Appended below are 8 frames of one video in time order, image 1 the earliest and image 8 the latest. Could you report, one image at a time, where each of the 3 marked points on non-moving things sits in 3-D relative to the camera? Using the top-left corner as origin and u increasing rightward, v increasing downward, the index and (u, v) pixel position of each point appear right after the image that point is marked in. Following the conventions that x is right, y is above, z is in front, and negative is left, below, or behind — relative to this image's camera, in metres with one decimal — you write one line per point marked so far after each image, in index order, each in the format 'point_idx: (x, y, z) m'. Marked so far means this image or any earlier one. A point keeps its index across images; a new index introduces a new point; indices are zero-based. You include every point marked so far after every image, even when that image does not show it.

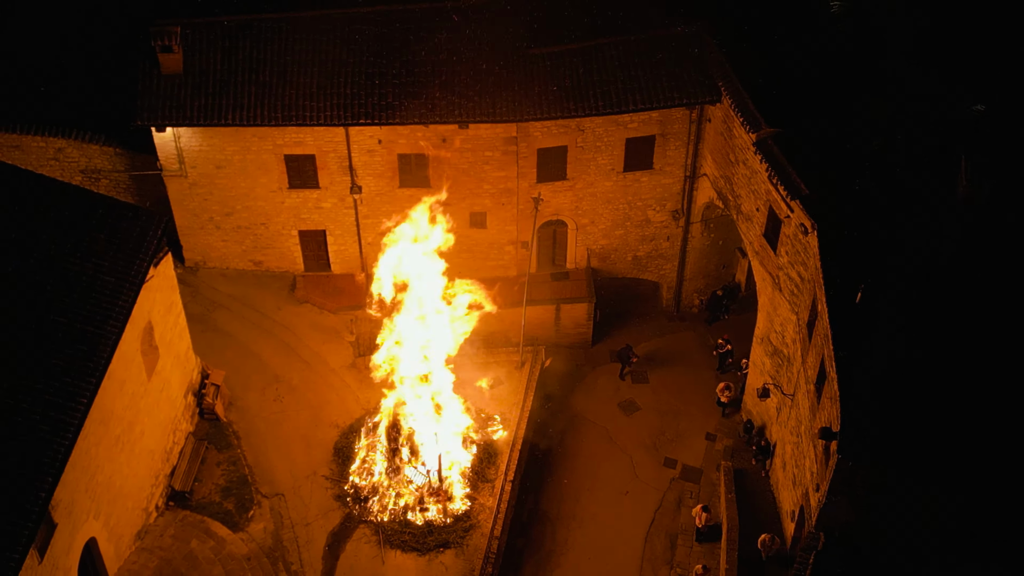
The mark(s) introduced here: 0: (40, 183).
0: (-9.0, +1.9, +19.2) m
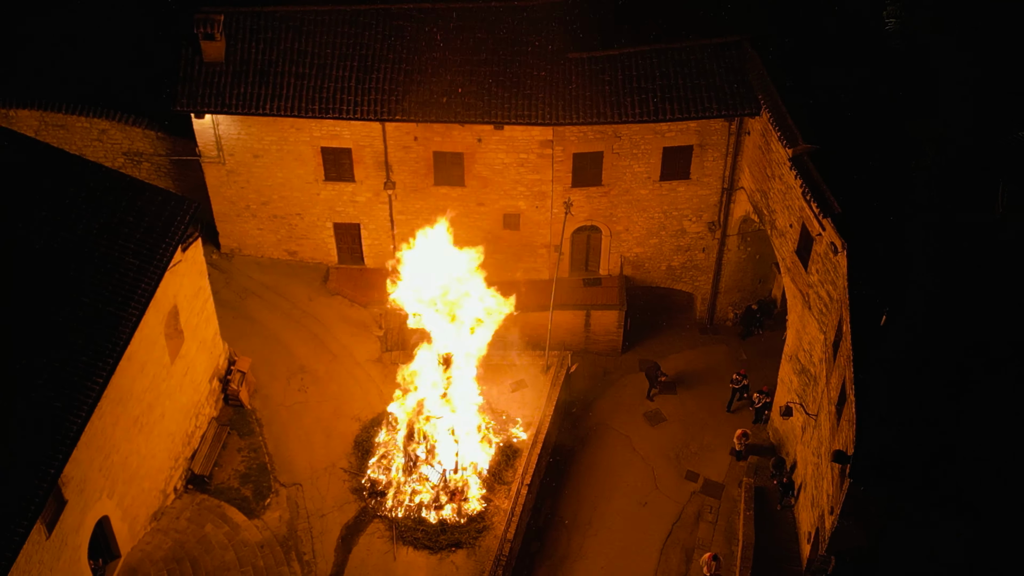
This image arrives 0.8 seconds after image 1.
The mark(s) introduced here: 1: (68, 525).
0: (-8.5, +2.4, +19.4) m
1: (-7.5, -4.0, +17.0) m
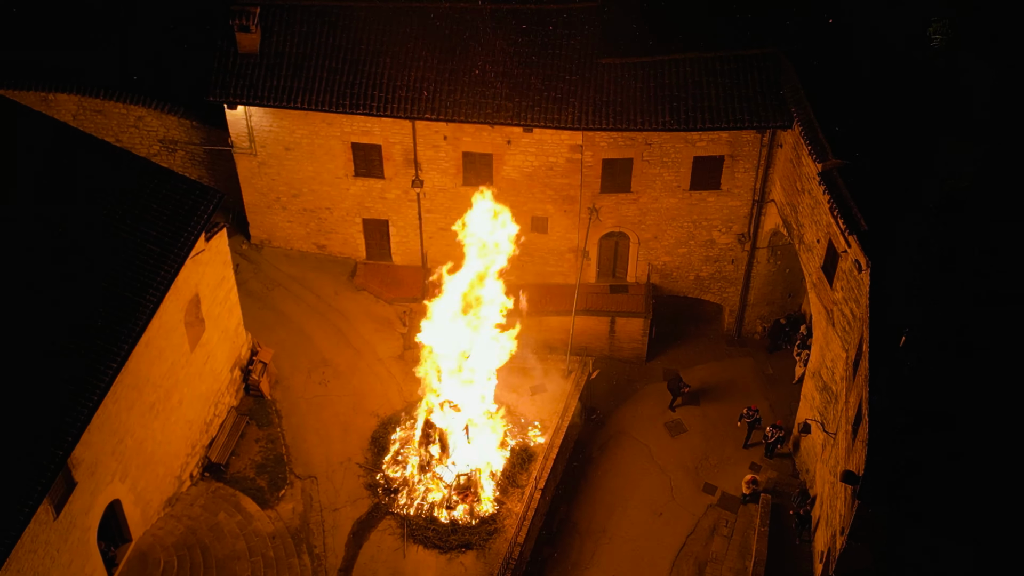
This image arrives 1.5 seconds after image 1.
0: (-8.0, +2.7, +19.6) m
1: (-7.4, -3.7, +17.1) m
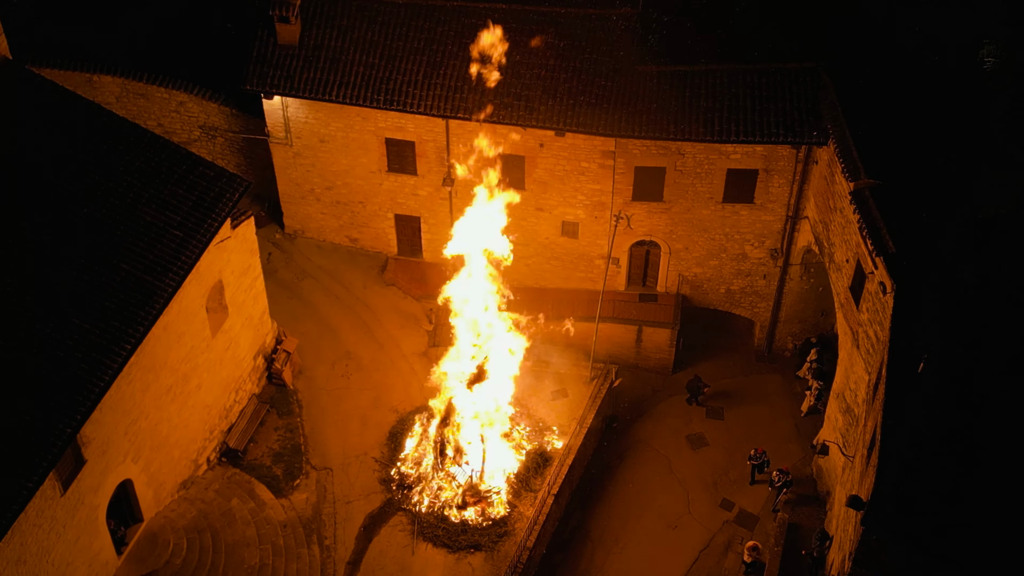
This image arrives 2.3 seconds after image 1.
0: (-7.5, +3.0, +19.9) m
1: (-7.3, -3.4, +17.3) m
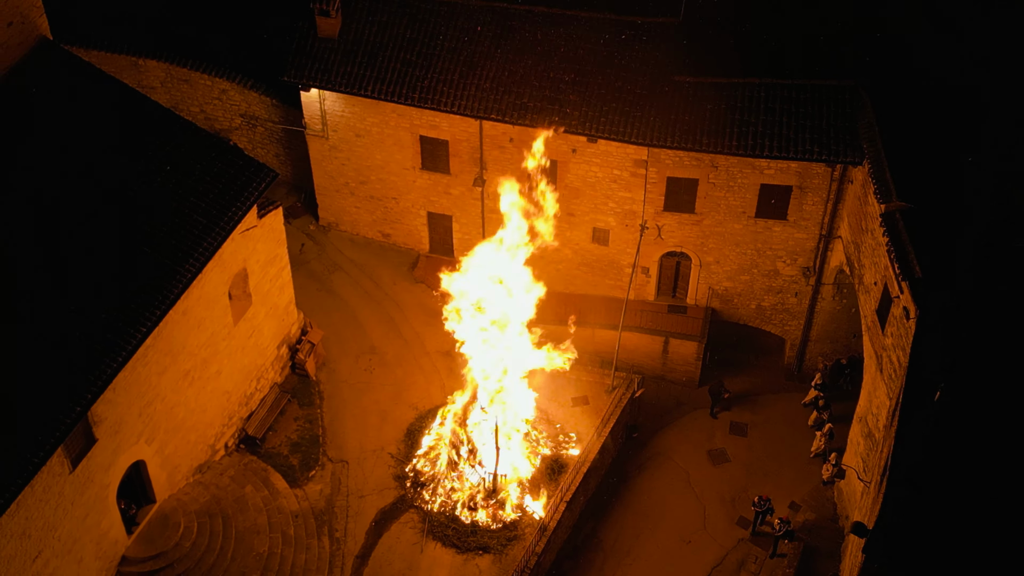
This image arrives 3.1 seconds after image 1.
0: (-6.9, +3.3, +20.1) m
1: (-7.2, -3.0, +17.6) m
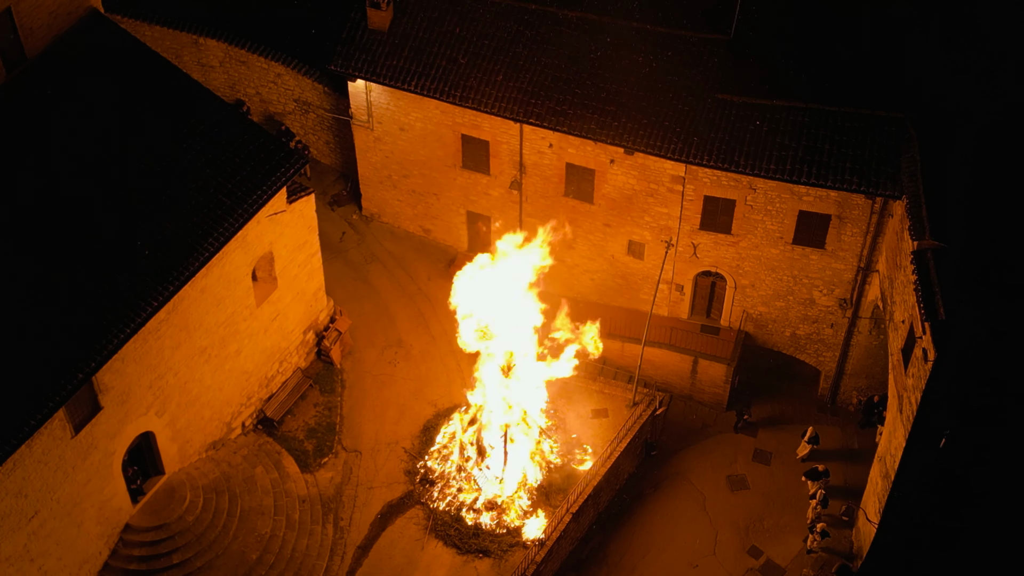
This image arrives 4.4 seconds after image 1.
0: (-6.2, +3.8, +20.4) m
1: (-7.2, -2.5, +17.8) m
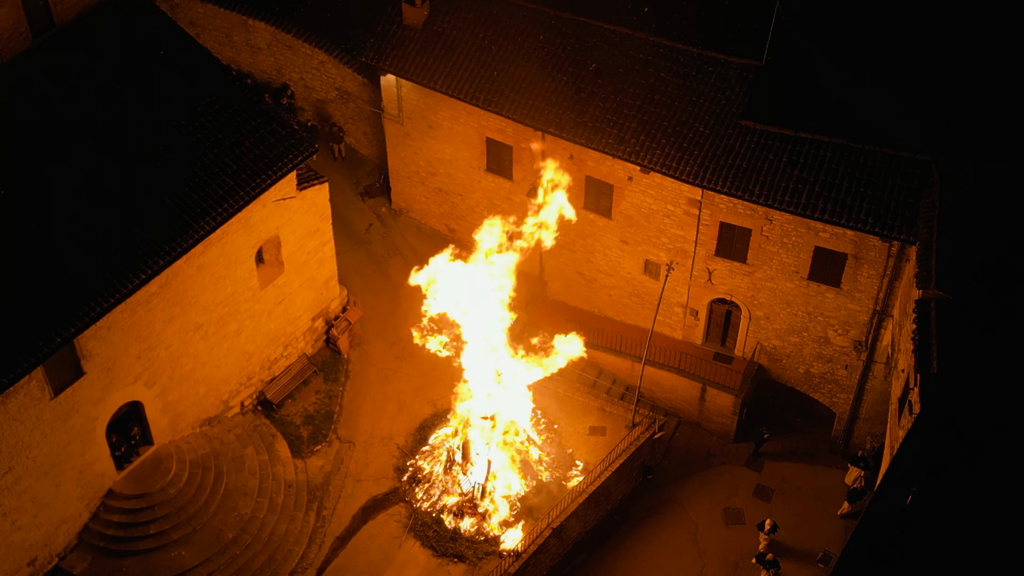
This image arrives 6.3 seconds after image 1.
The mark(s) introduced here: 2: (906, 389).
0: (-5.9, +4.3, +20.6) m
1: (-7.6, -1.9, +18.1) m
2: (+7.5, -2.0, +19.5) m
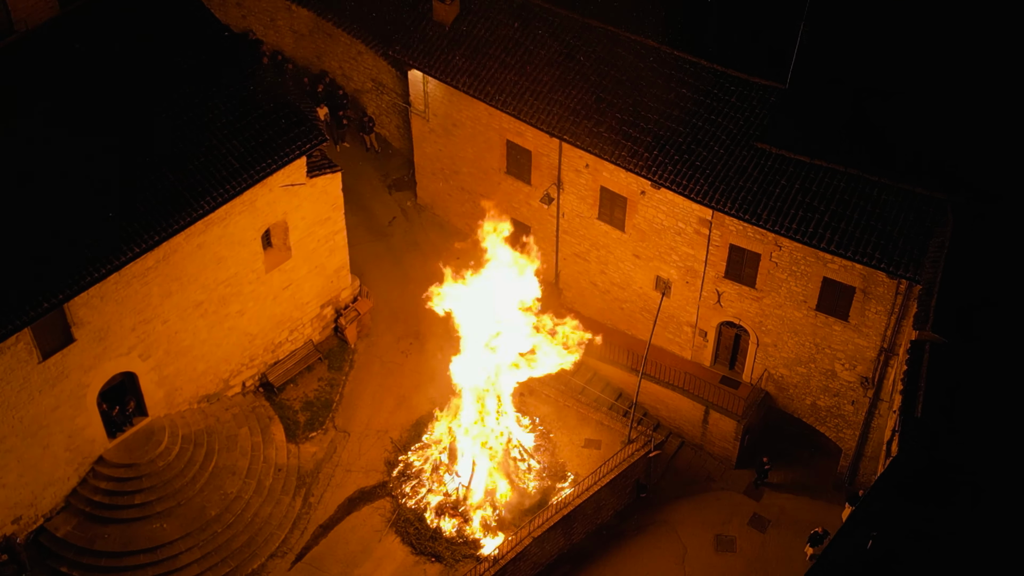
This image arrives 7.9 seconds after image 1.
0: (-5.6, +4.6, +20.9) m
1: (-7.9, -1.3, +18.5) m
2: (+7.2, -2.7, +19.1) m
